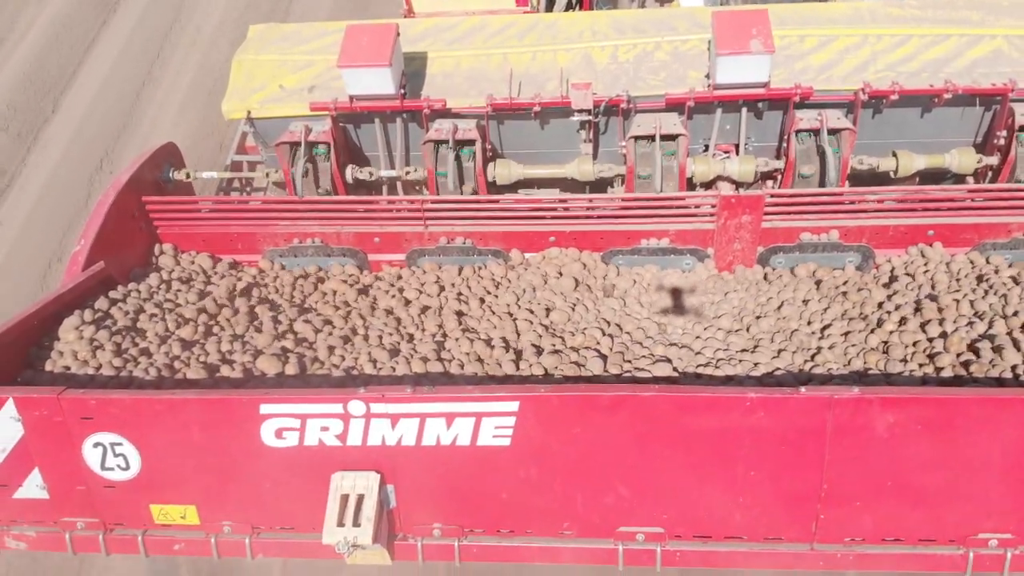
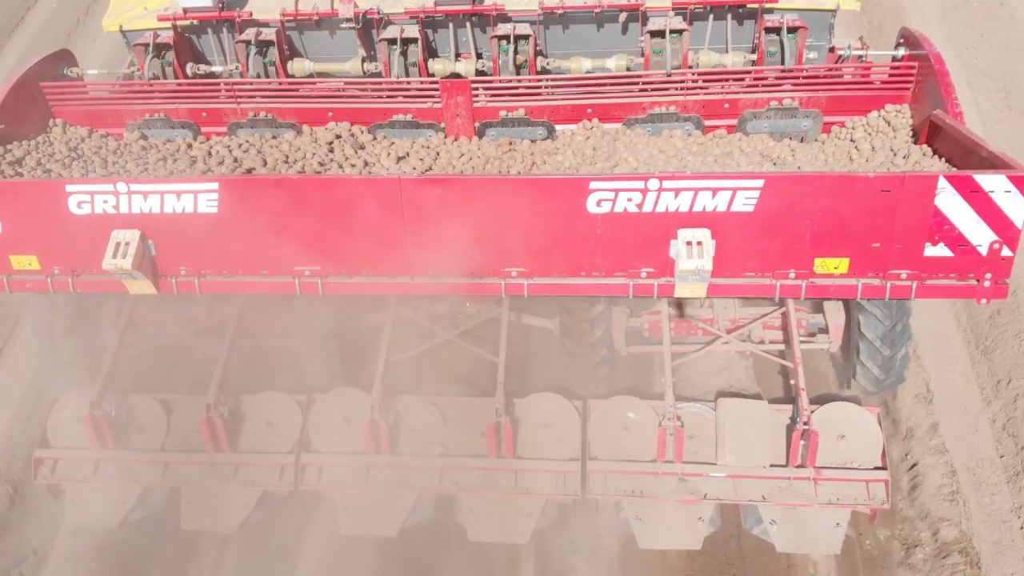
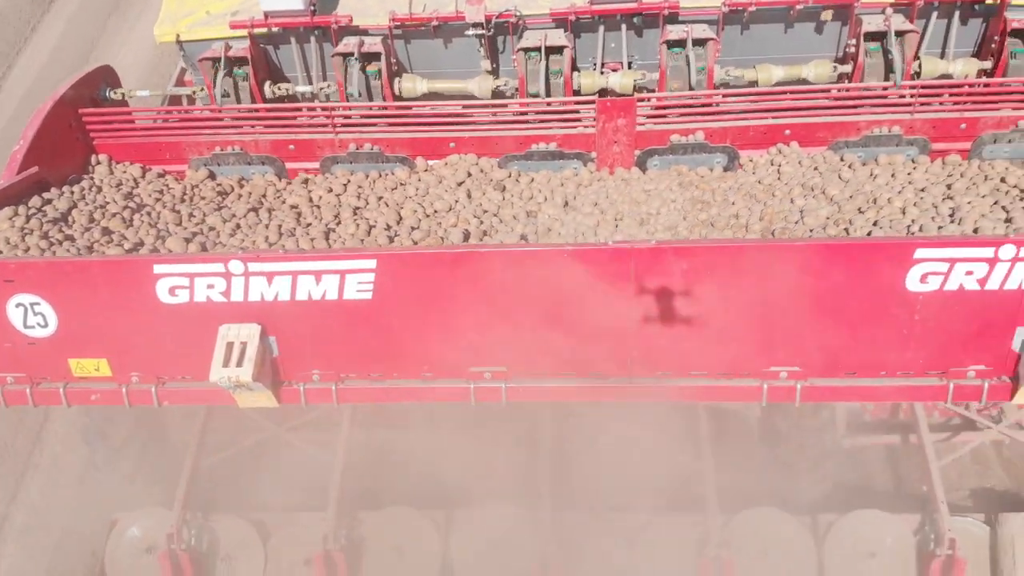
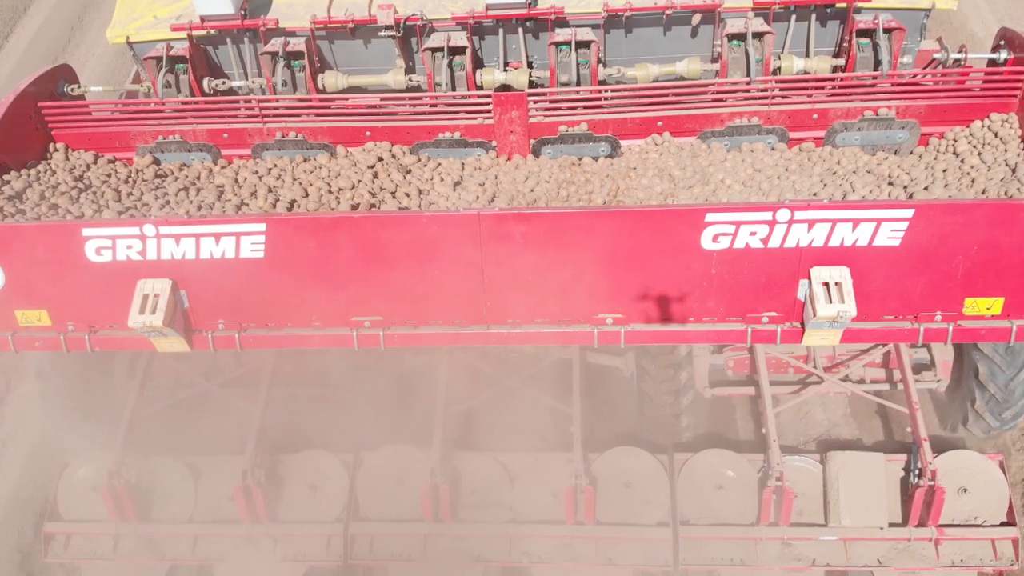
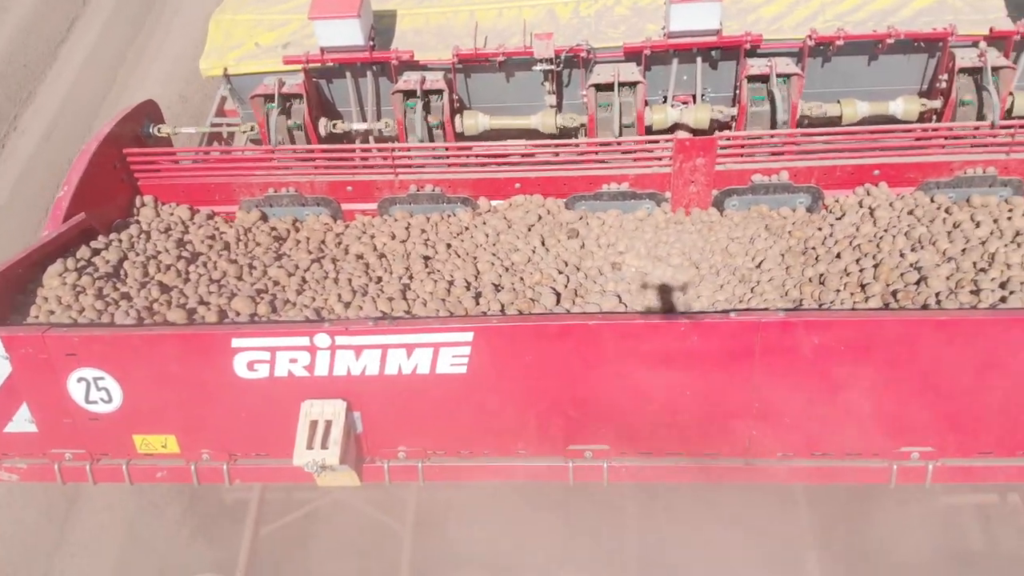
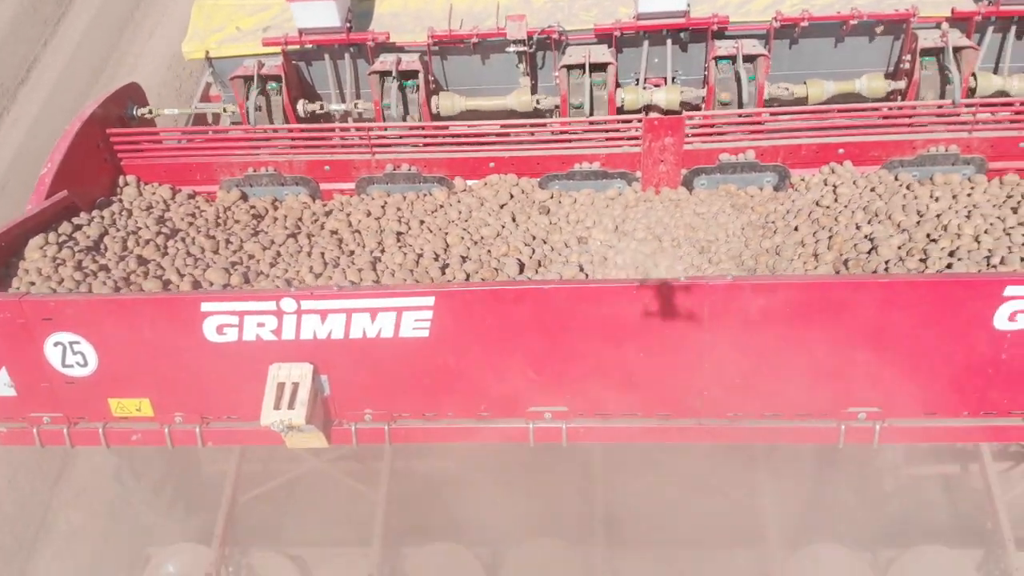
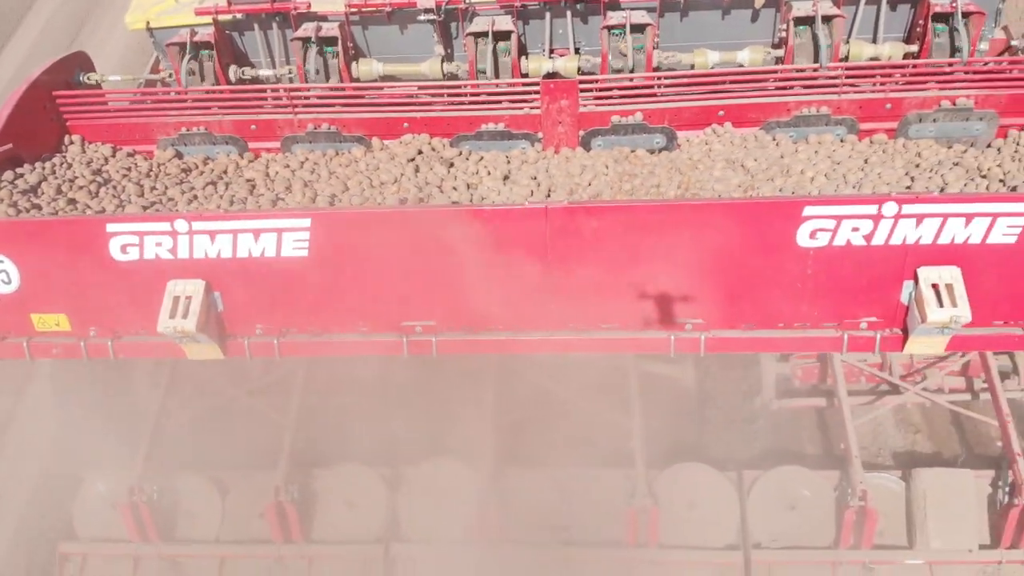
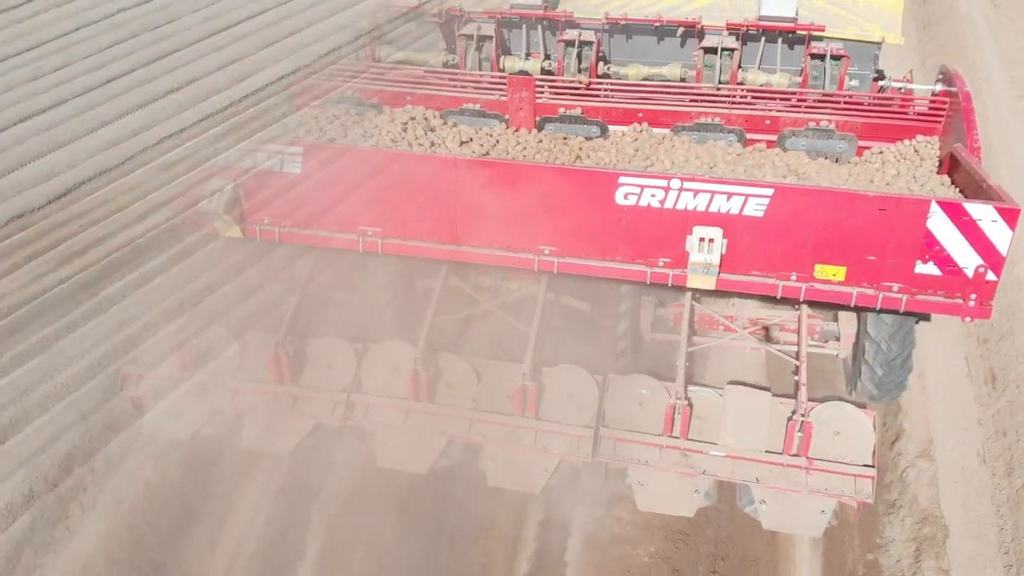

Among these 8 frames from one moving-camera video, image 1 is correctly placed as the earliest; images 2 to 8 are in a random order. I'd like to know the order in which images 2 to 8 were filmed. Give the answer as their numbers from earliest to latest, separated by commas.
5, 6, 3, 7, 4, 2, 8
